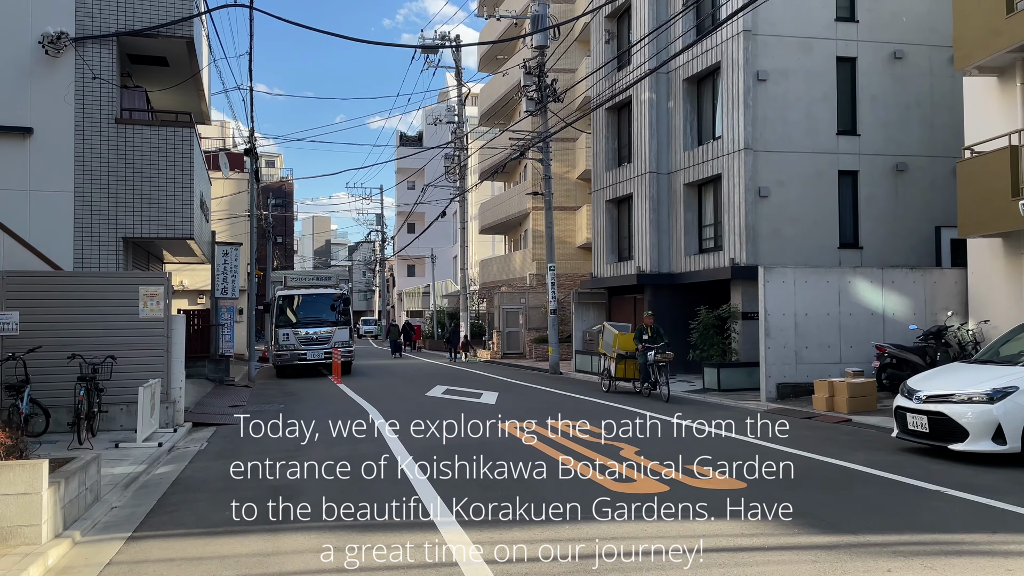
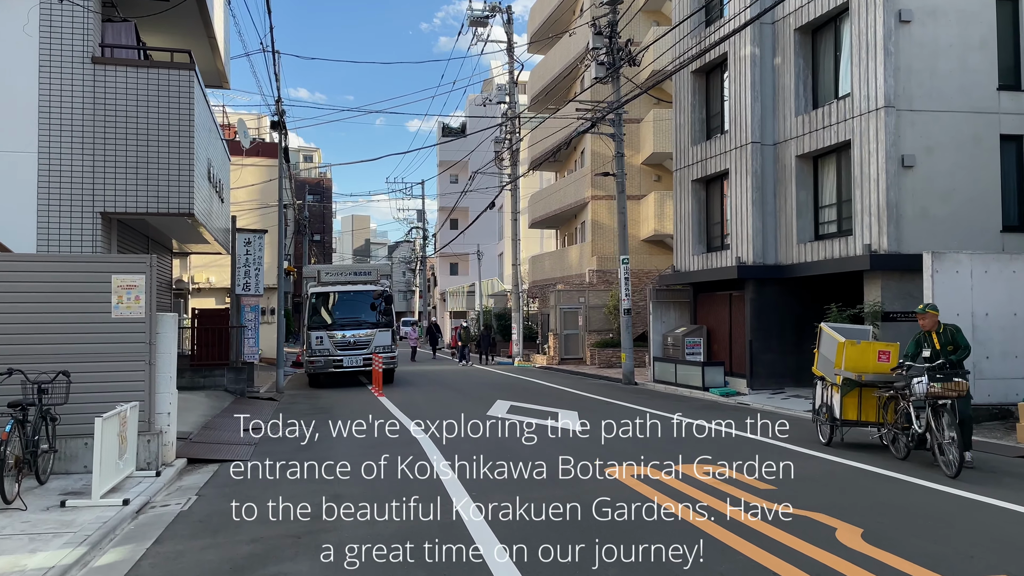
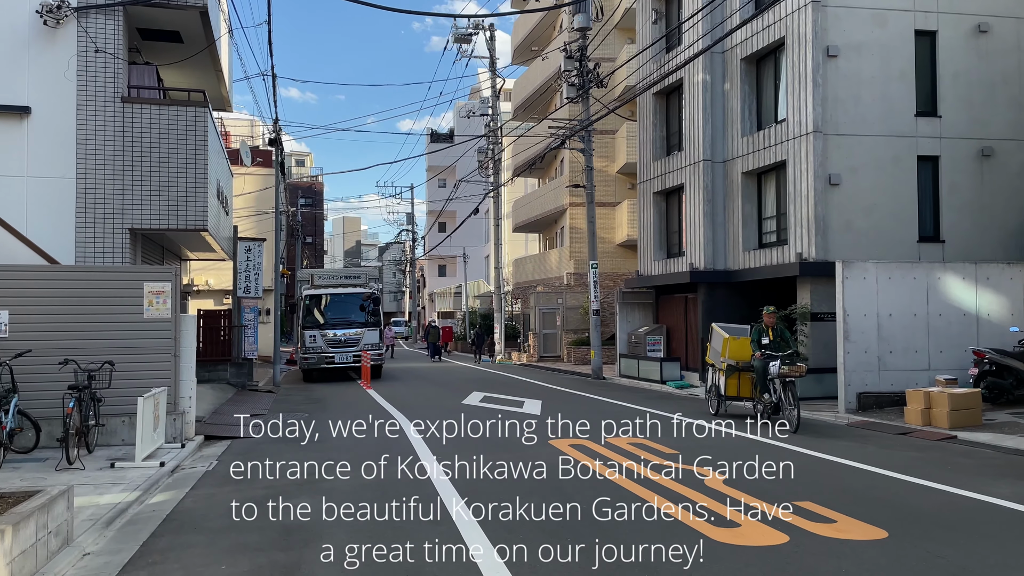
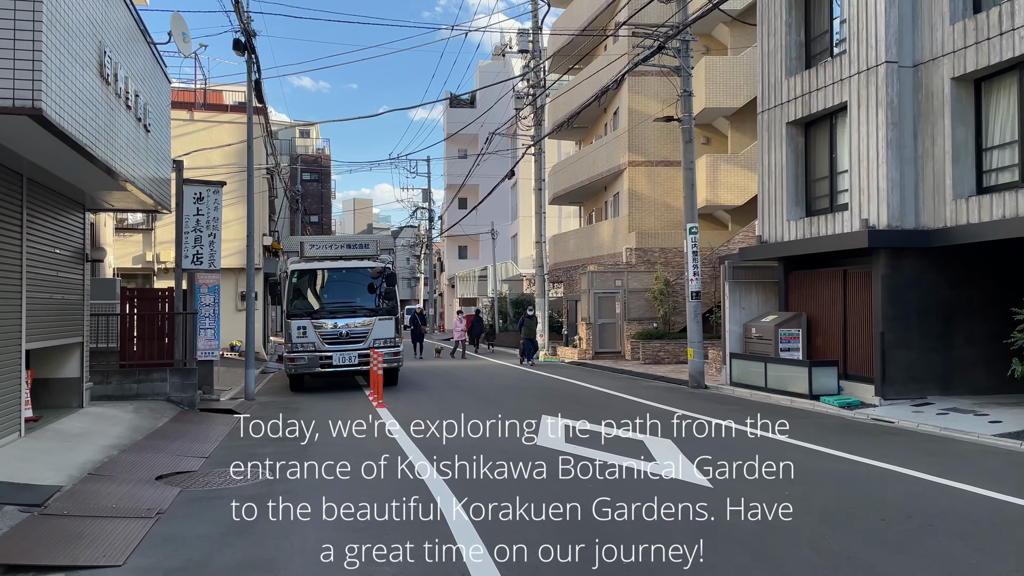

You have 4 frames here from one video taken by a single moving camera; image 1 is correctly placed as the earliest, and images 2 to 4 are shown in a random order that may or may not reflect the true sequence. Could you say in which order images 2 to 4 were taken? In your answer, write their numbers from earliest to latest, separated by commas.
3, 2, 4
